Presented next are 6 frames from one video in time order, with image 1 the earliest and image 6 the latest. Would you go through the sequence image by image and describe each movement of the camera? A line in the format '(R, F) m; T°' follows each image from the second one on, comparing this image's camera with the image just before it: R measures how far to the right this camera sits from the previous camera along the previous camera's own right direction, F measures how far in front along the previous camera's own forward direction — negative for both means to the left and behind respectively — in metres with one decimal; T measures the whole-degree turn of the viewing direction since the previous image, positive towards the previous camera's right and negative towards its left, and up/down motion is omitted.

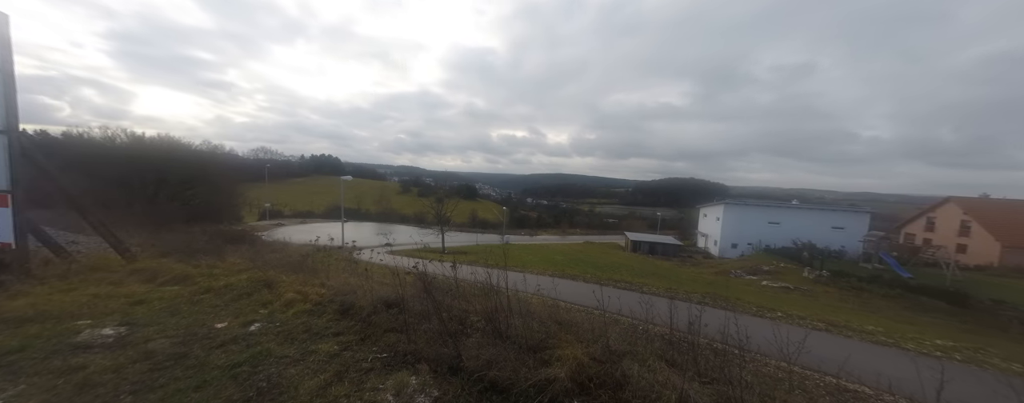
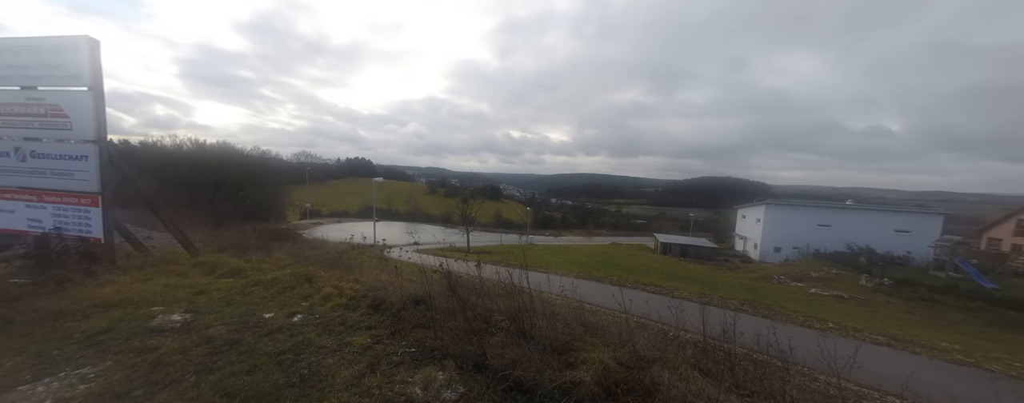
(+0.3, -0.1) m; -6°
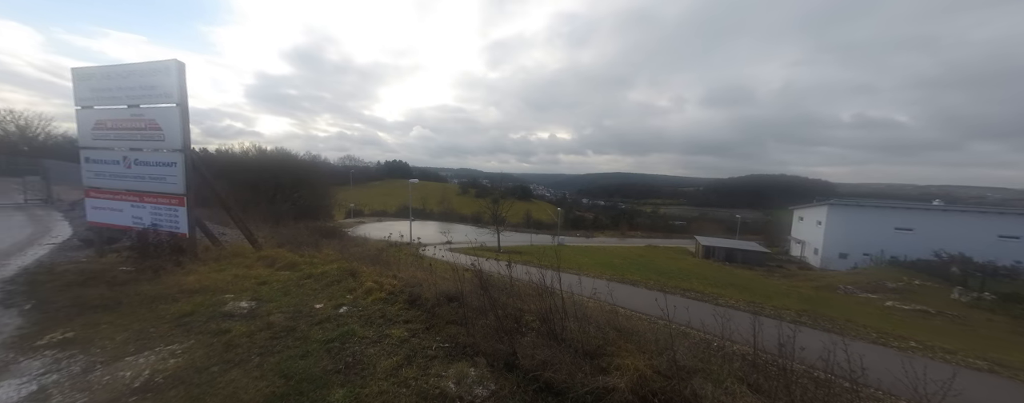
(+0.4, 0.0) m; -7°
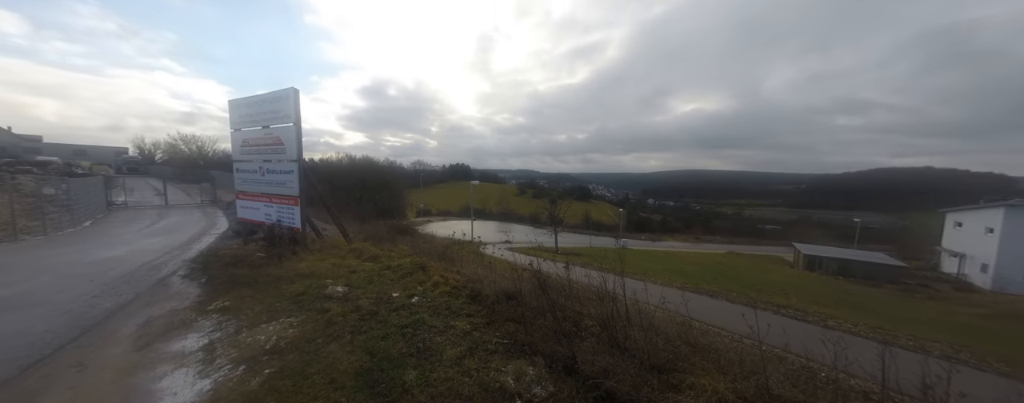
(+0.9, +0.1) m; -14°
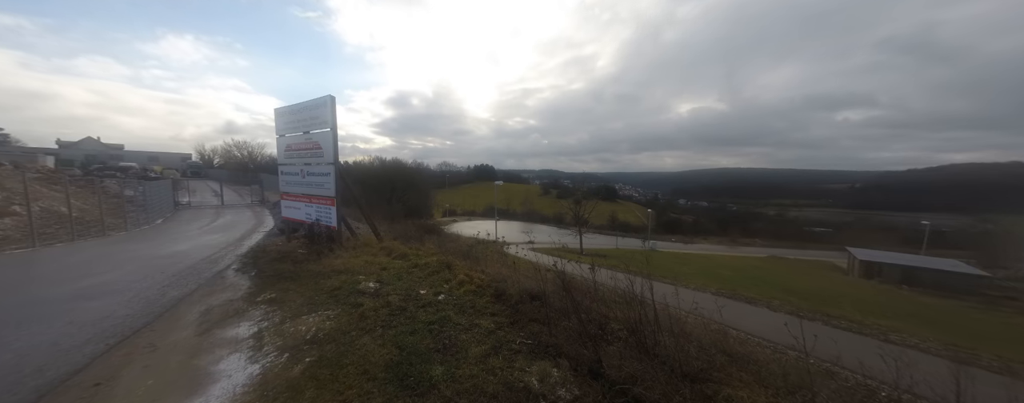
(+0.4, +0.1) m; -6°
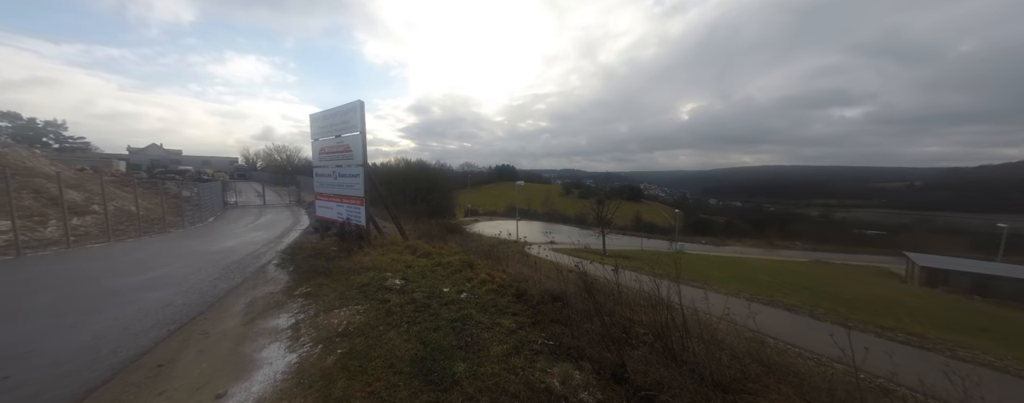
(+0.3, +0.1) m; -5°
